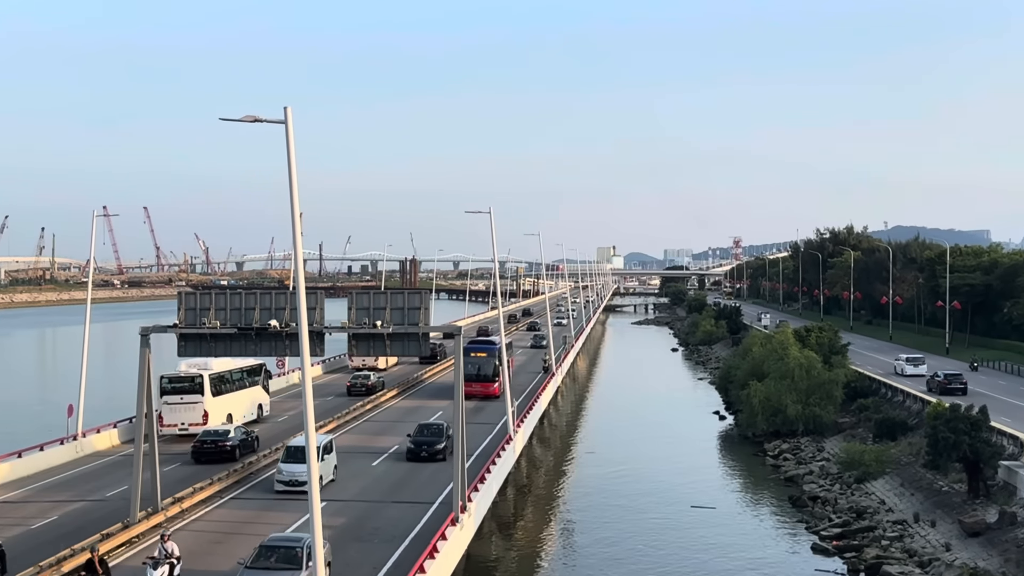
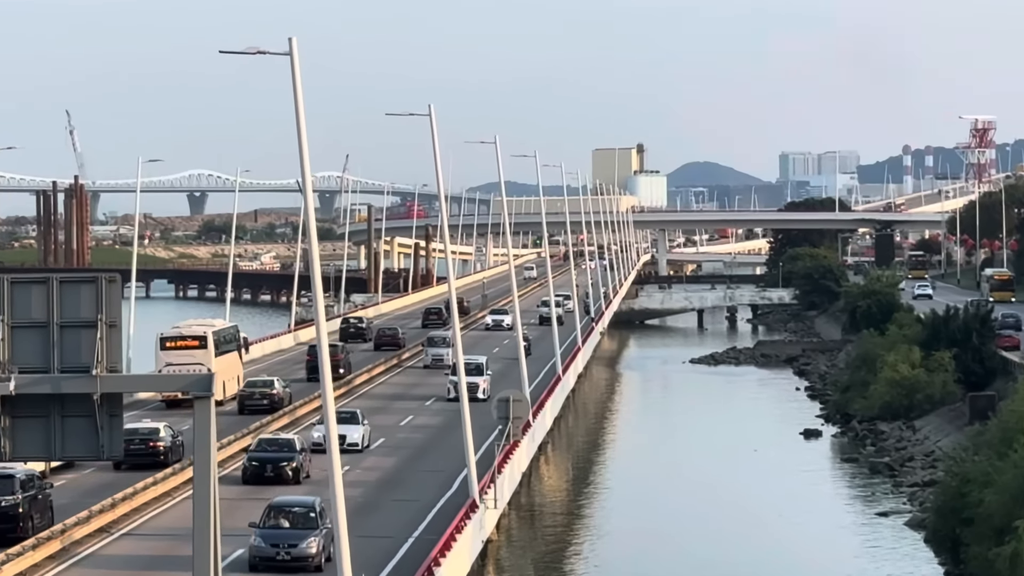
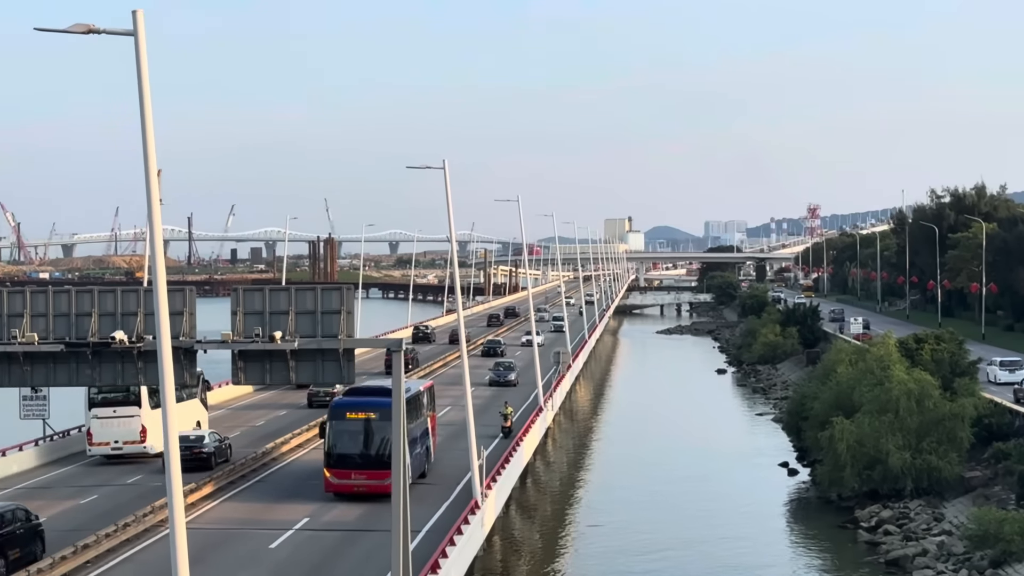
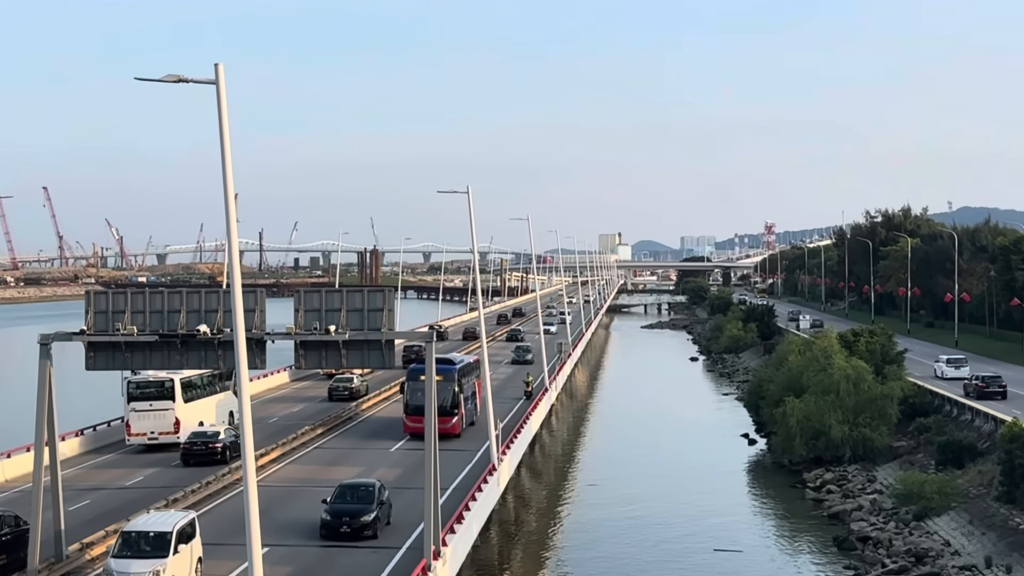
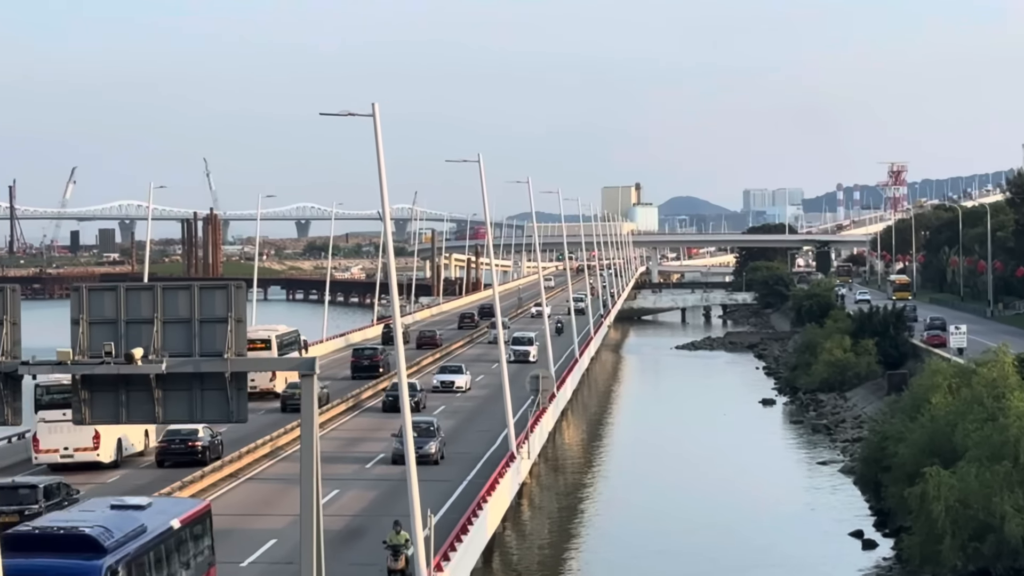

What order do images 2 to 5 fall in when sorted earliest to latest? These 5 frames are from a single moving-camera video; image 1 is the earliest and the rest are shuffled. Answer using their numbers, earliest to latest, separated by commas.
4, 3, 5, 2
